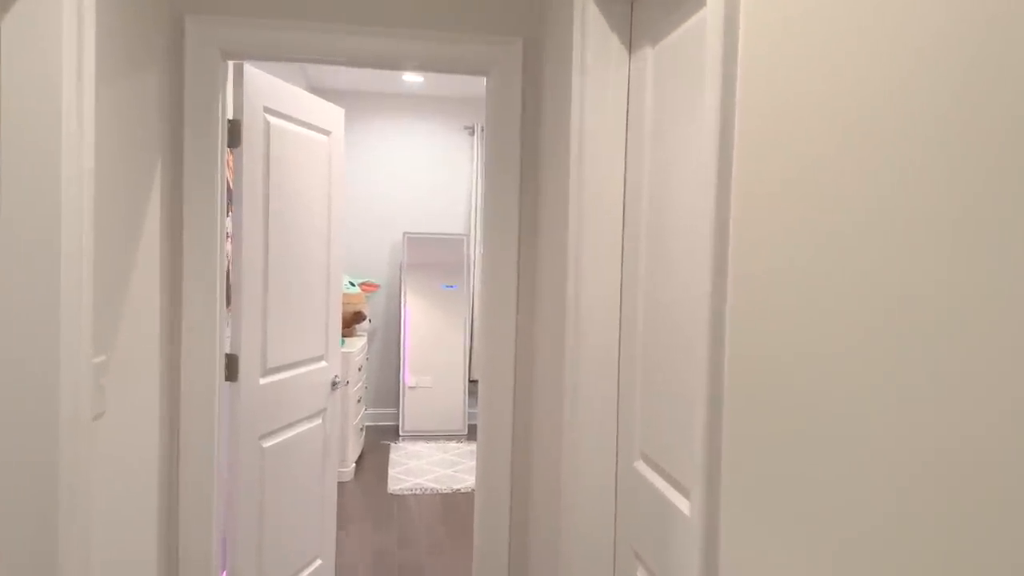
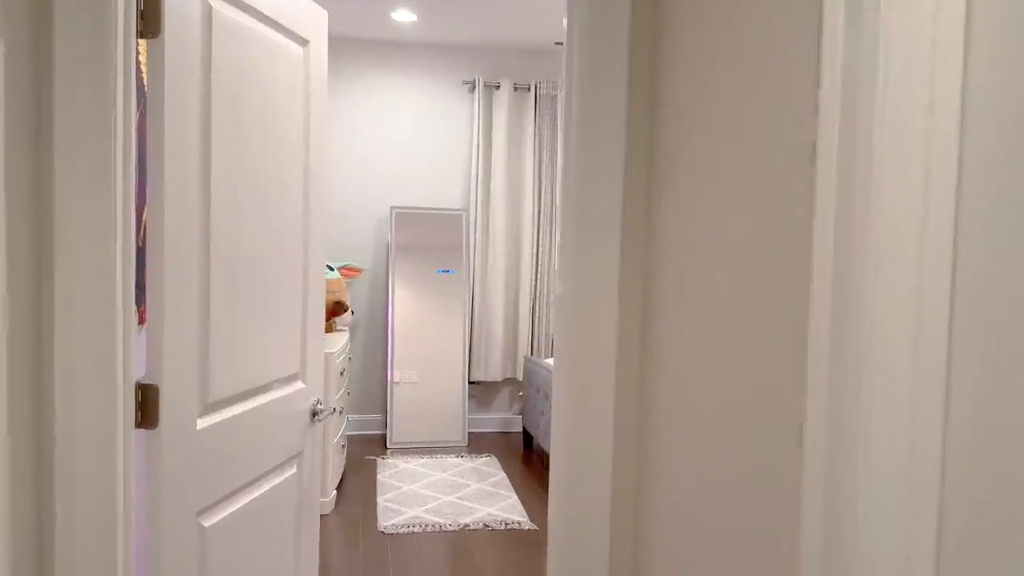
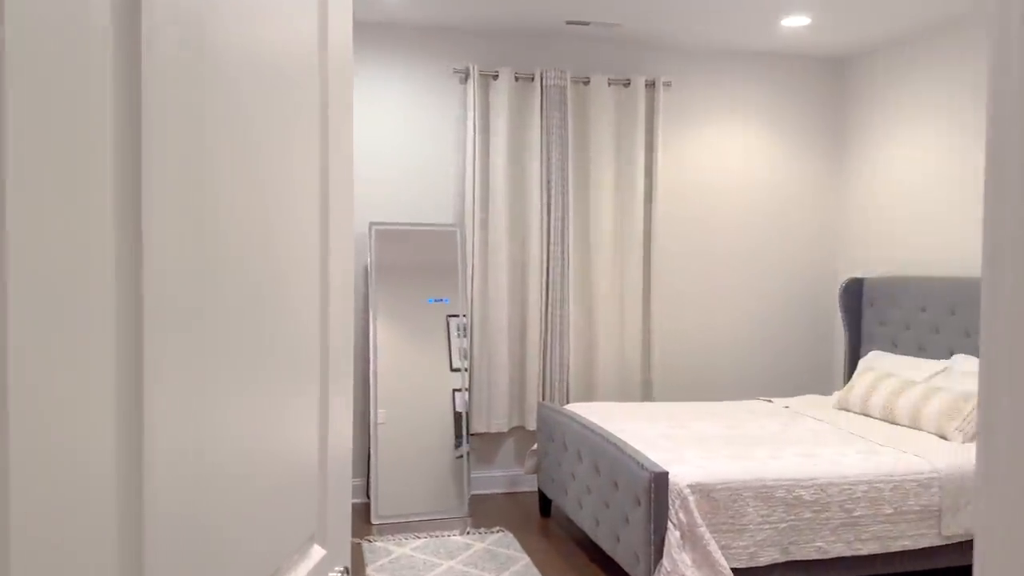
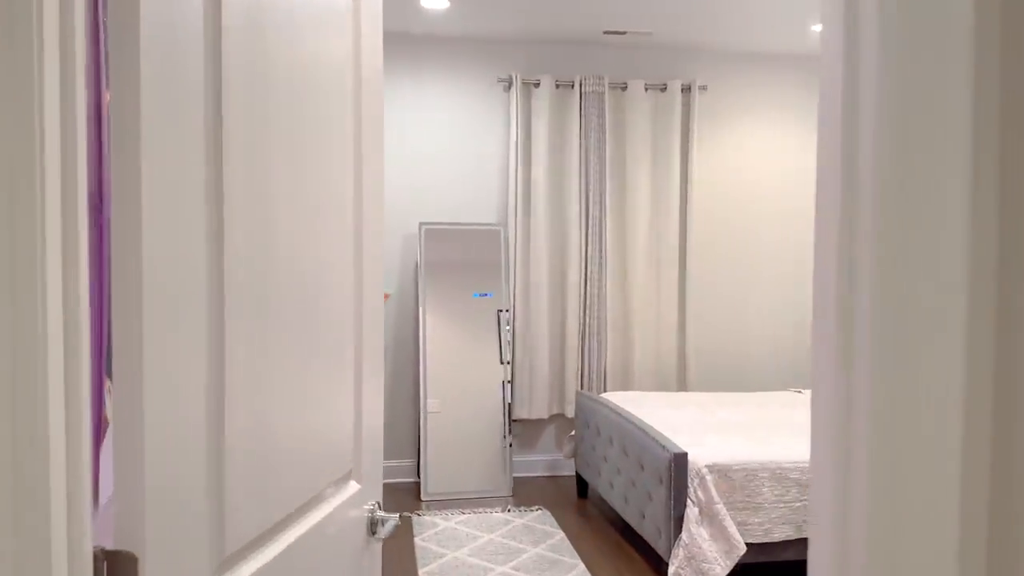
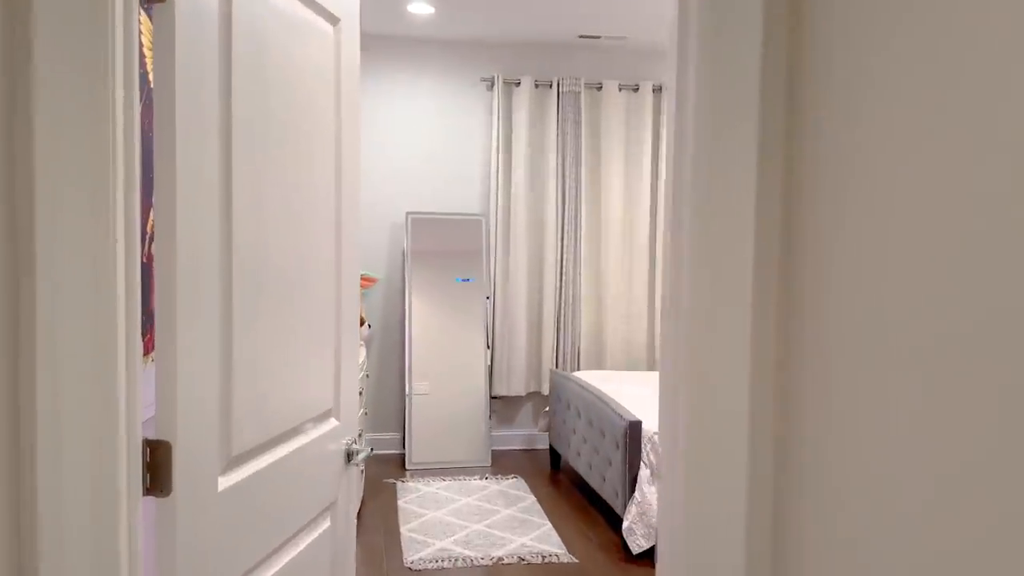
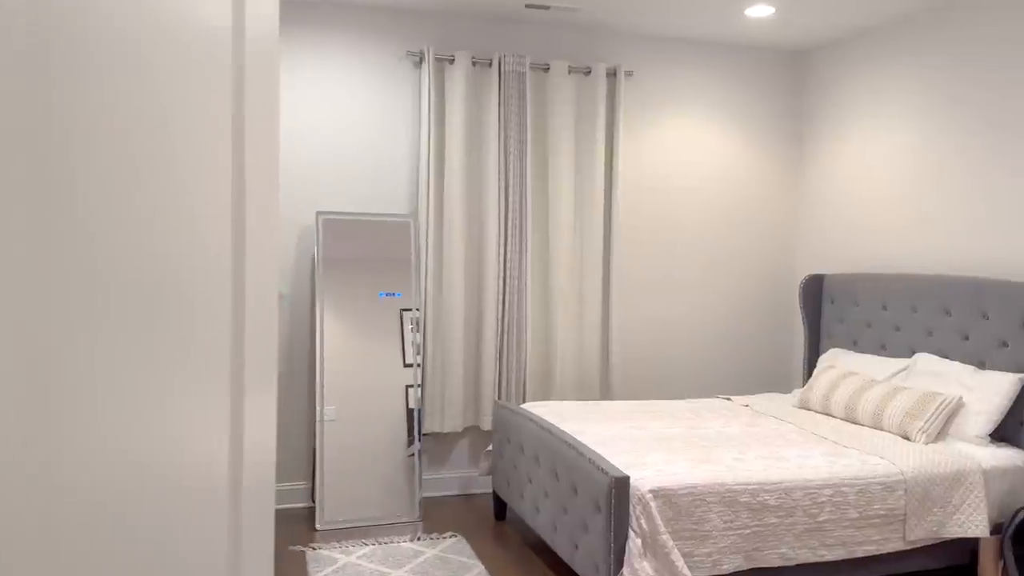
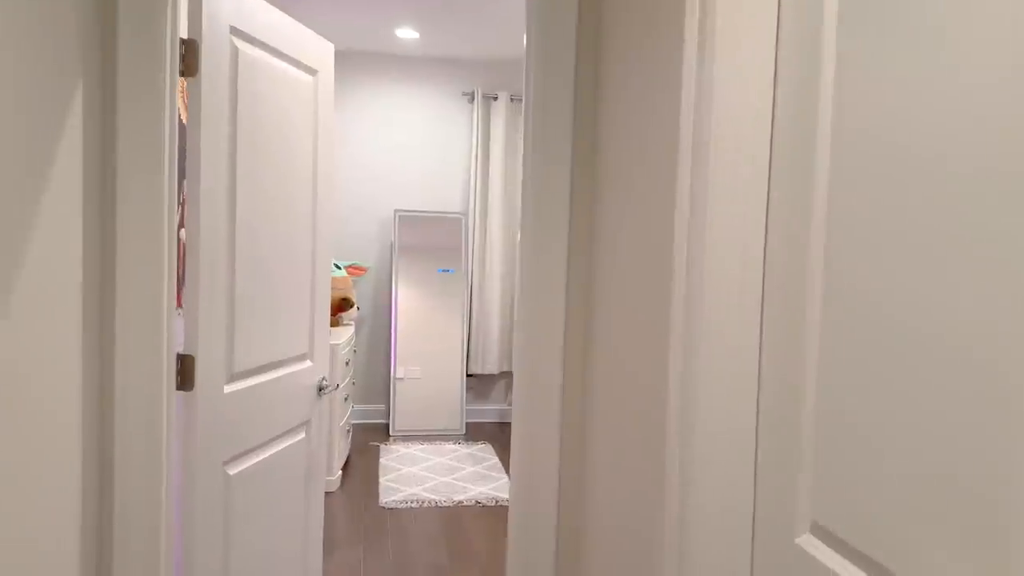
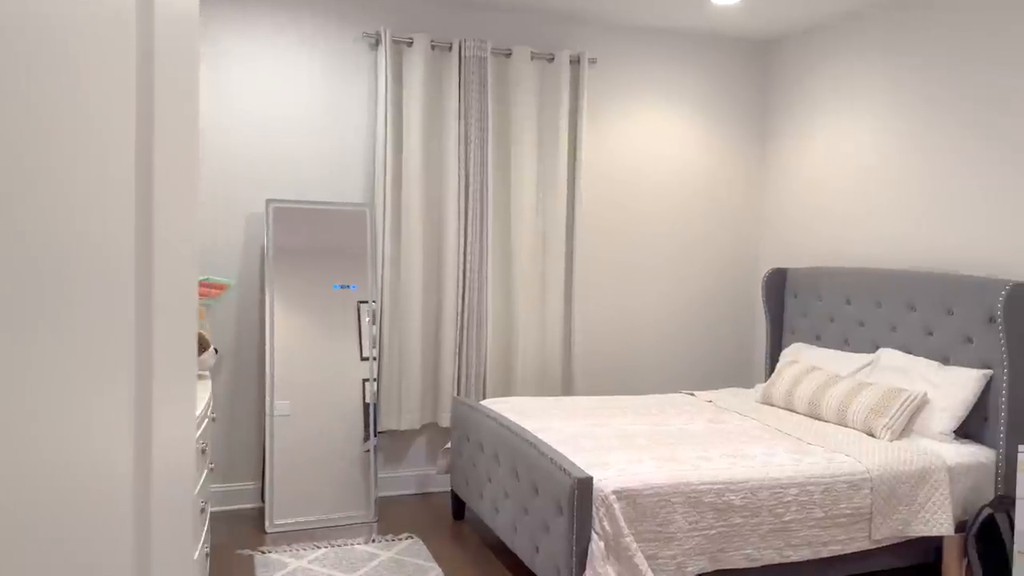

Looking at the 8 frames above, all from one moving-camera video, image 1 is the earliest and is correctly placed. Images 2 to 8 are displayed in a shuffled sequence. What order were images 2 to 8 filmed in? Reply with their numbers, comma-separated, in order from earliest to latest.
7, 2, 5, 4, 3, 6, 8
